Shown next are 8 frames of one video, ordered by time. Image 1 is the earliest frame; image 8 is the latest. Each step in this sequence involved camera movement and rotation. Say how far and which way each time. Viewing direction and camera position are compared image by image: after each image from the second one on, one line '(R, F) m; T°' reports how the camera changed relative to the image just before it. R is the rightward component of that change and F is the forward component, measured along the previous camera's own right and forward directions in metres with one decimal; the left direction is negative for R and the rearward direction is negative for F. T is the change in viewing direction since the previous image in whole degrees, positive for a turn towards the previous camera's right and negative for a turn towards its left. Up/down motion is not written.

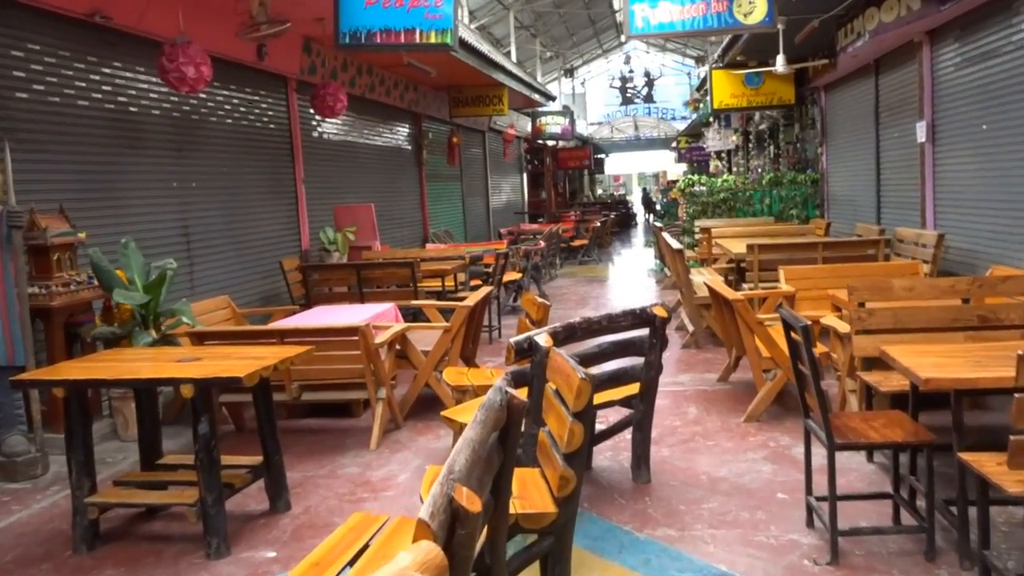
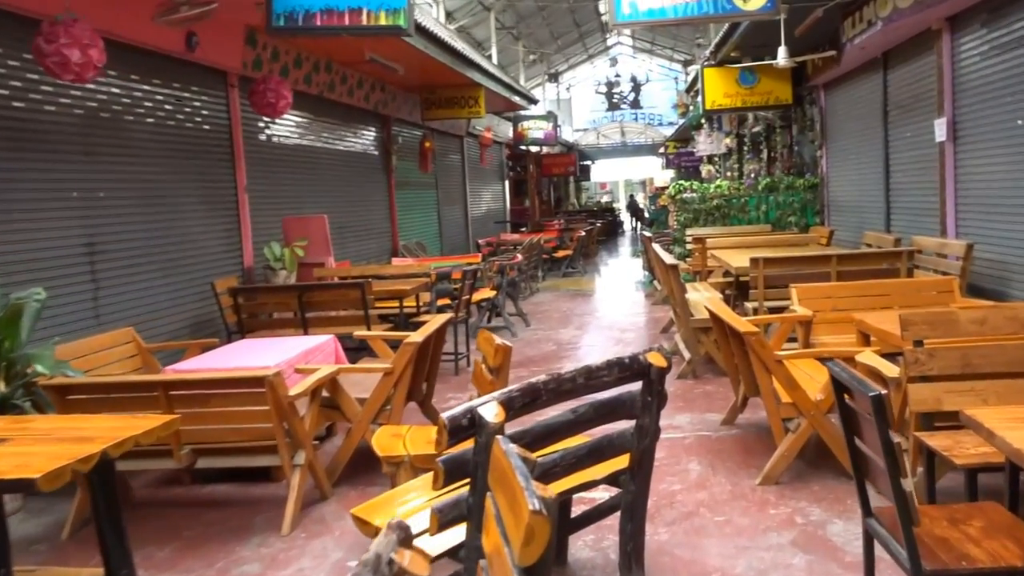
(+0.1, +1.0) m; +1°
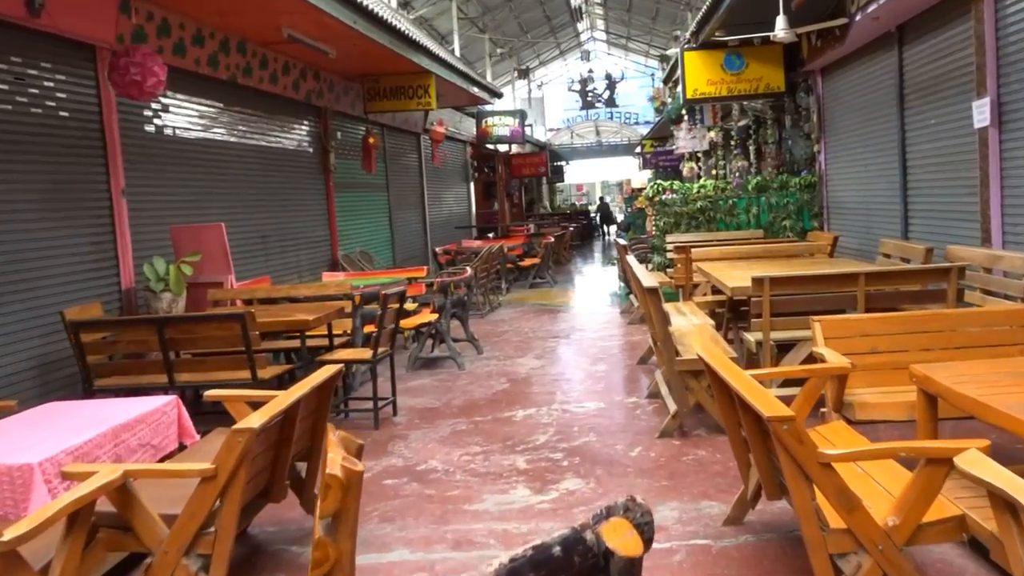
(+0.3, +1.5) m; +1°
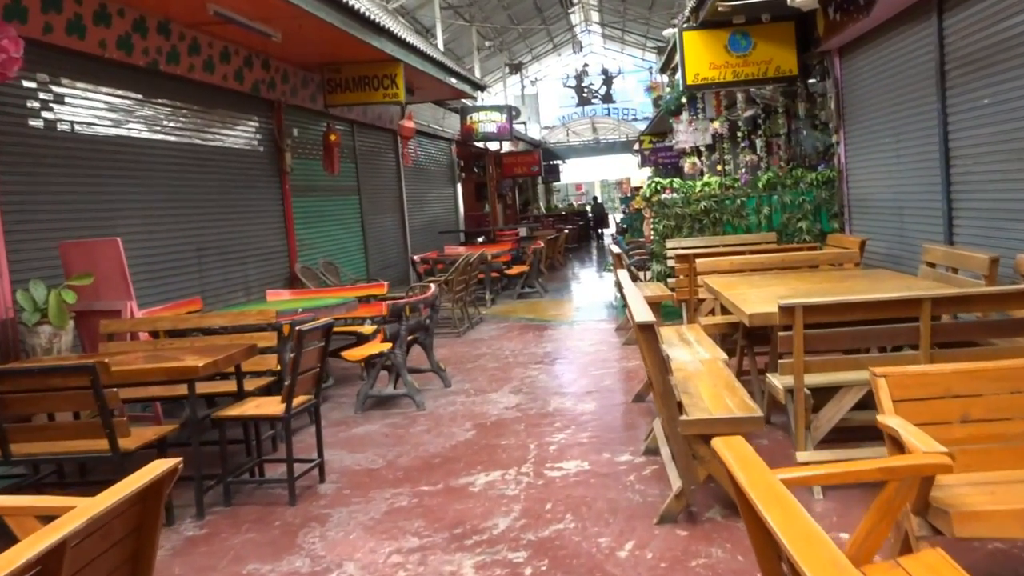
(+0.2, +1.2) m; 0°
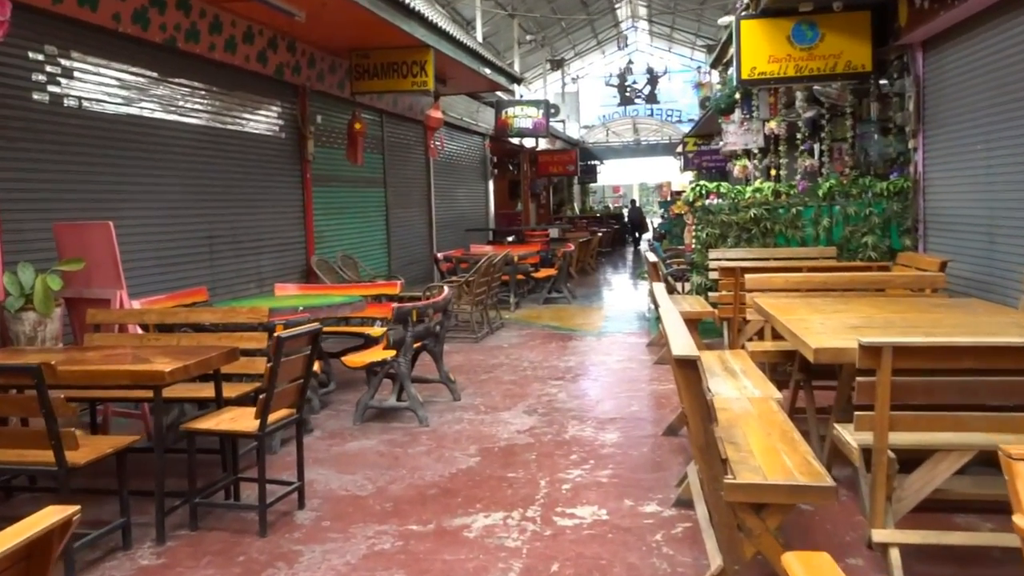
(+0.1, +0.7) m; -2°
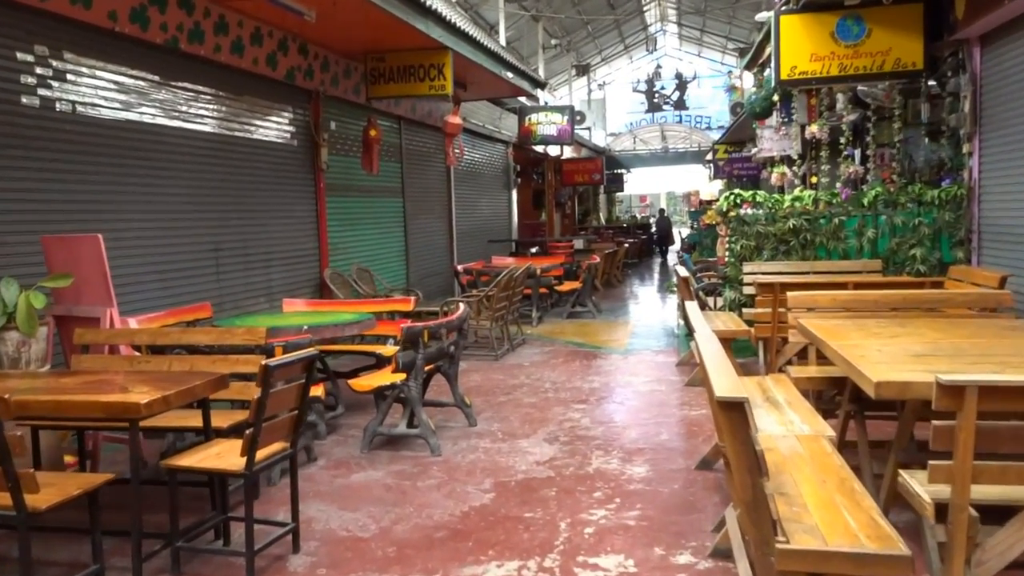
(0.0, +0.4) m; -2°
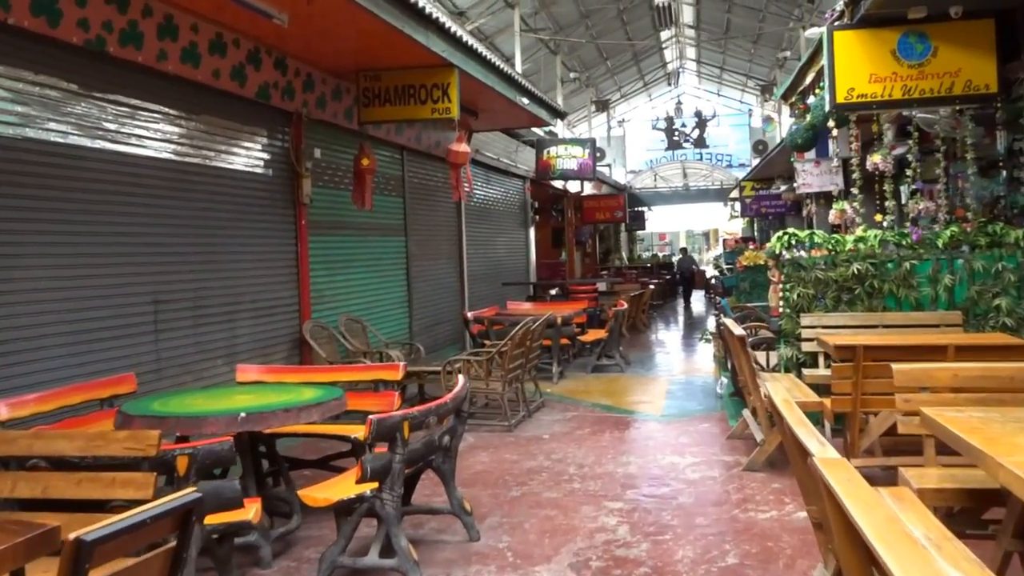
(0.0, +1.4) m; -1°
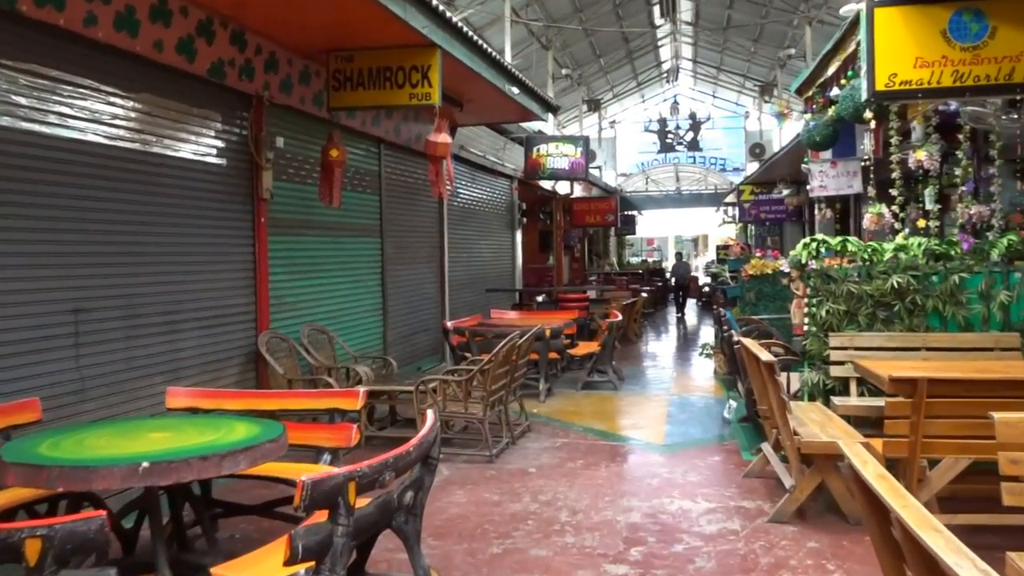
(0.0, +0.9) m; +1°
